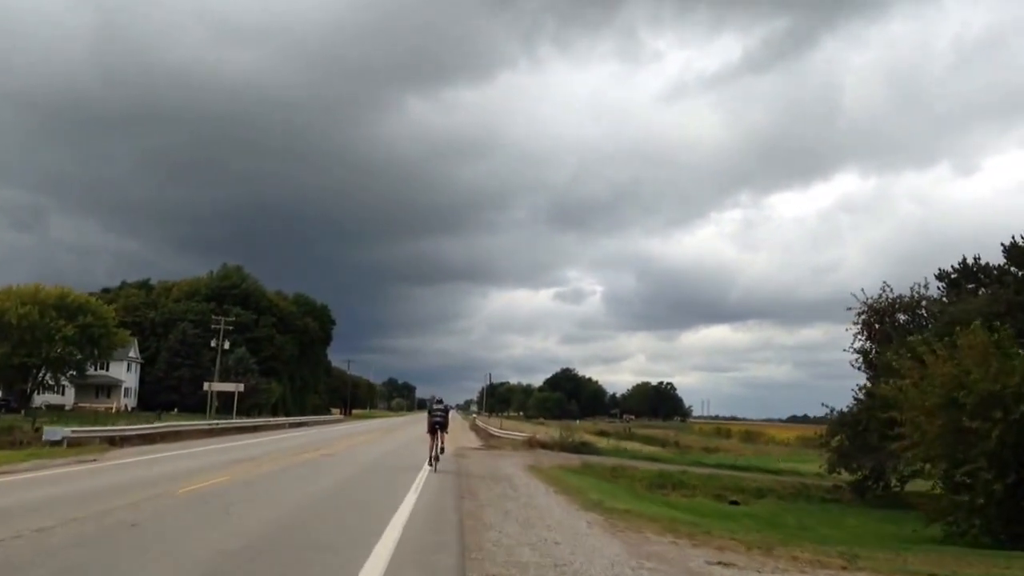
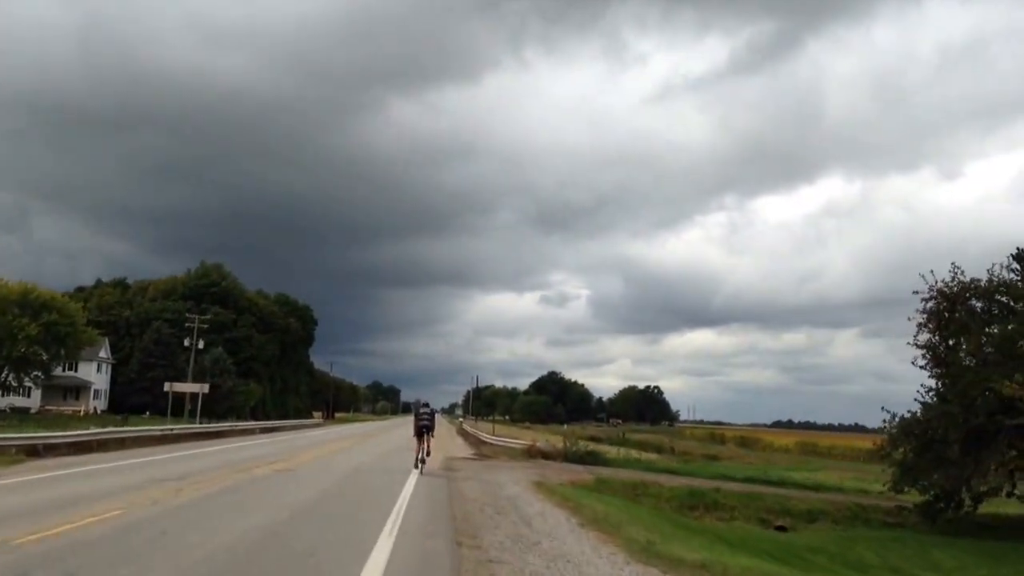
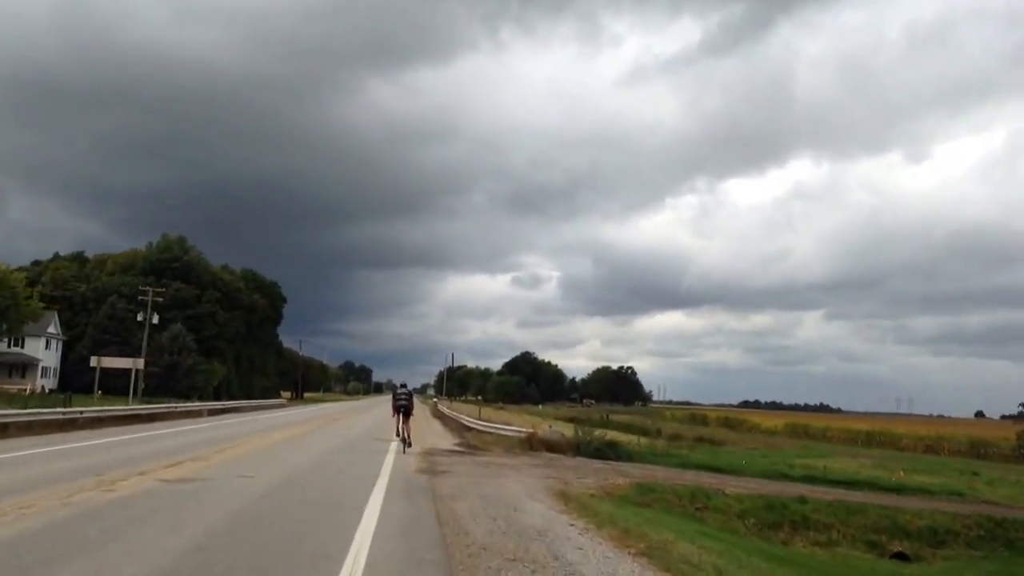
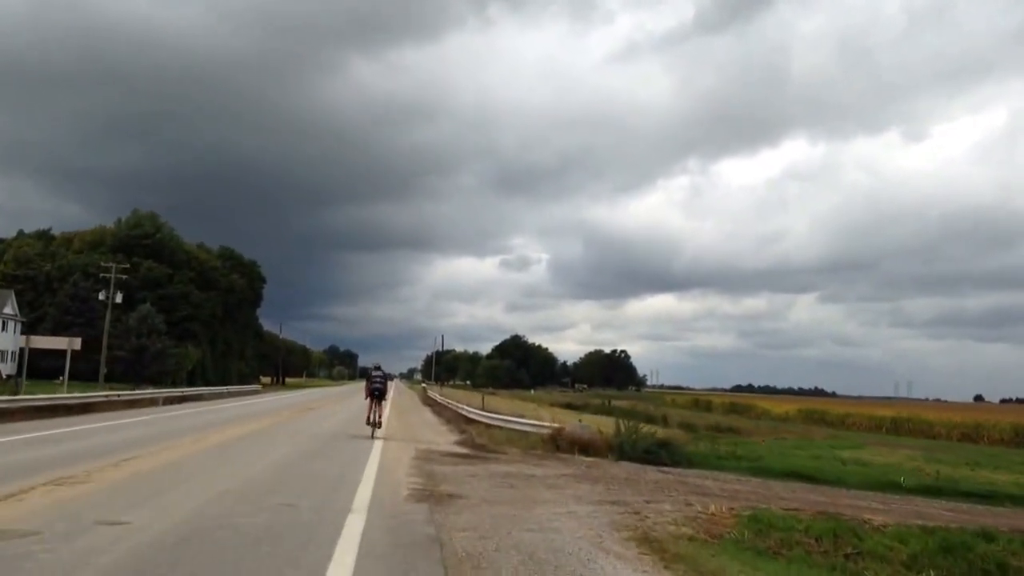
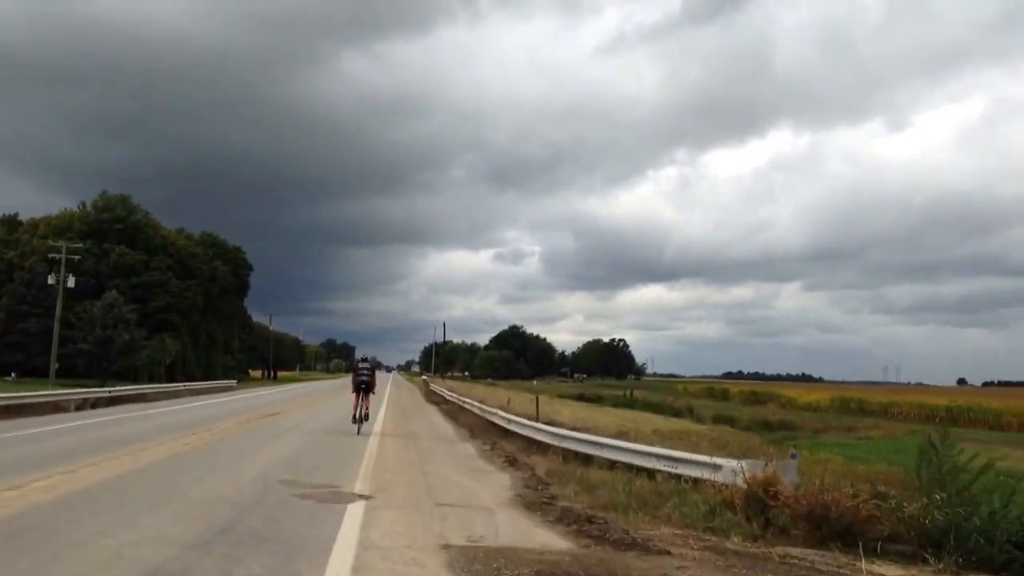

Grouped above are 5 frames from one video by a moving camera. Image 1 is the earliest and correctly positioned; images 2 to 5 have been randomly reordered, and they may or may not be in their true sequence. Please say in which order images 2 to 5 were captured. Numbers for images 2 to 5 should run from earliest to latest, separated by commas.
2, 3, 4, 5
